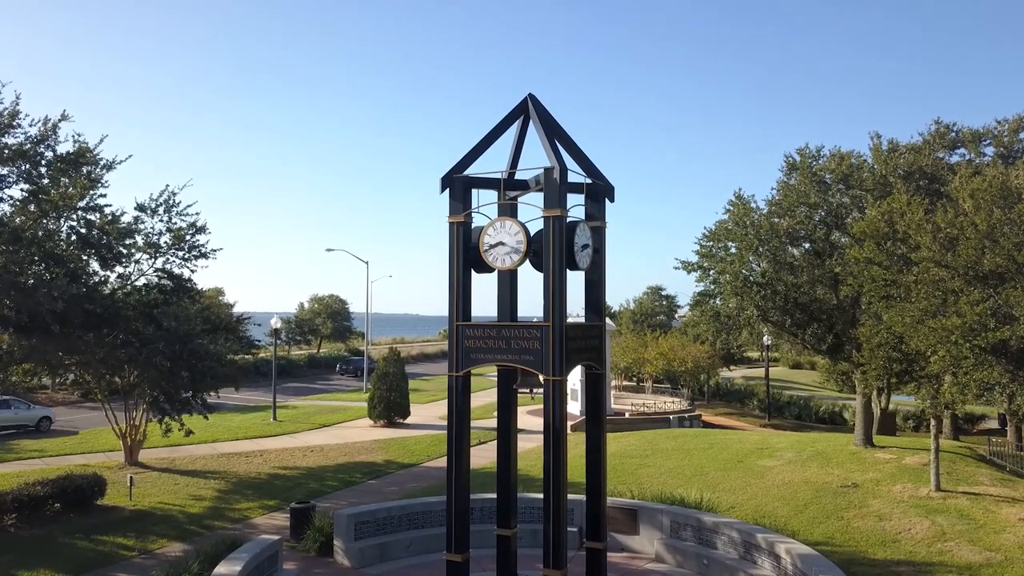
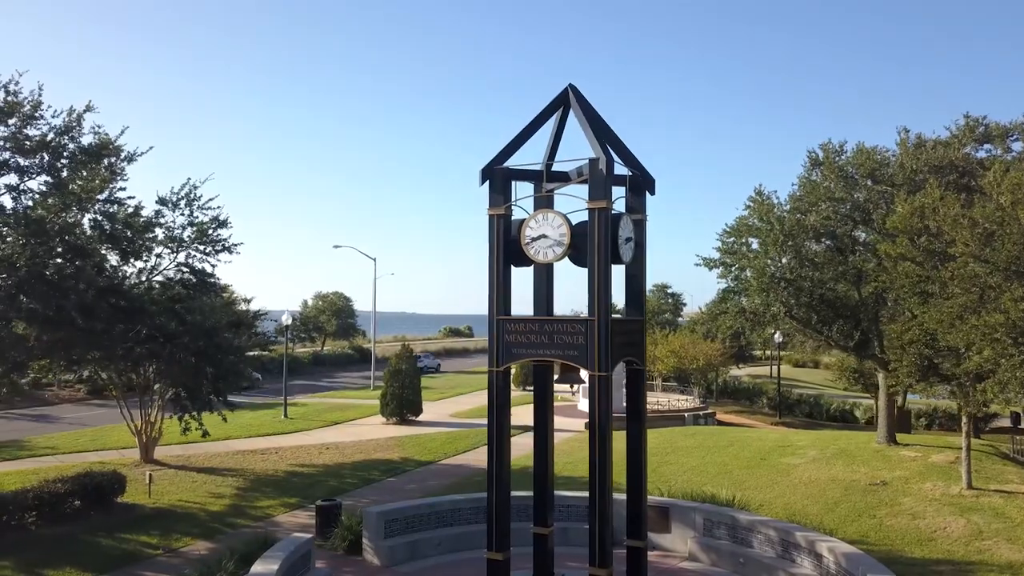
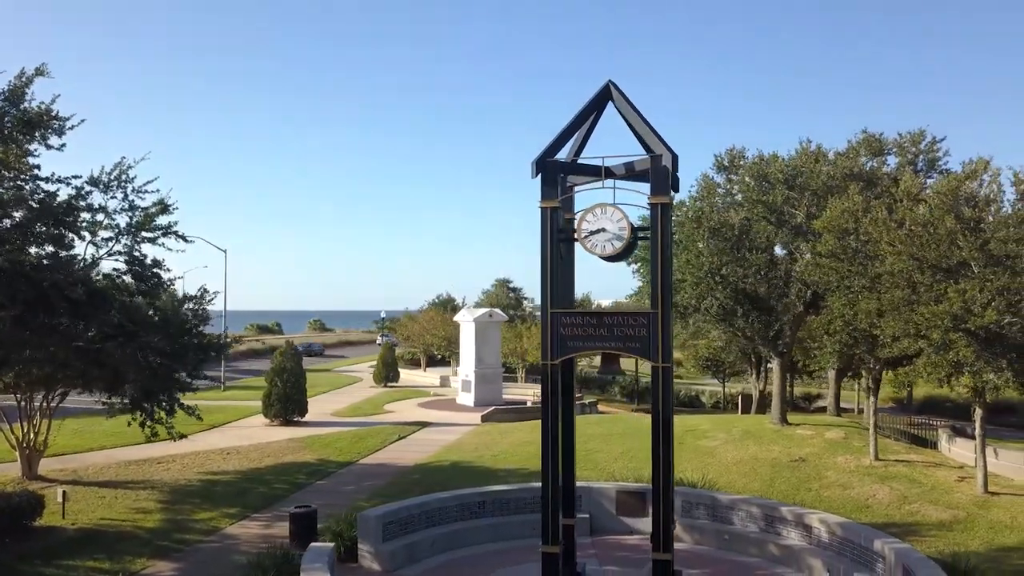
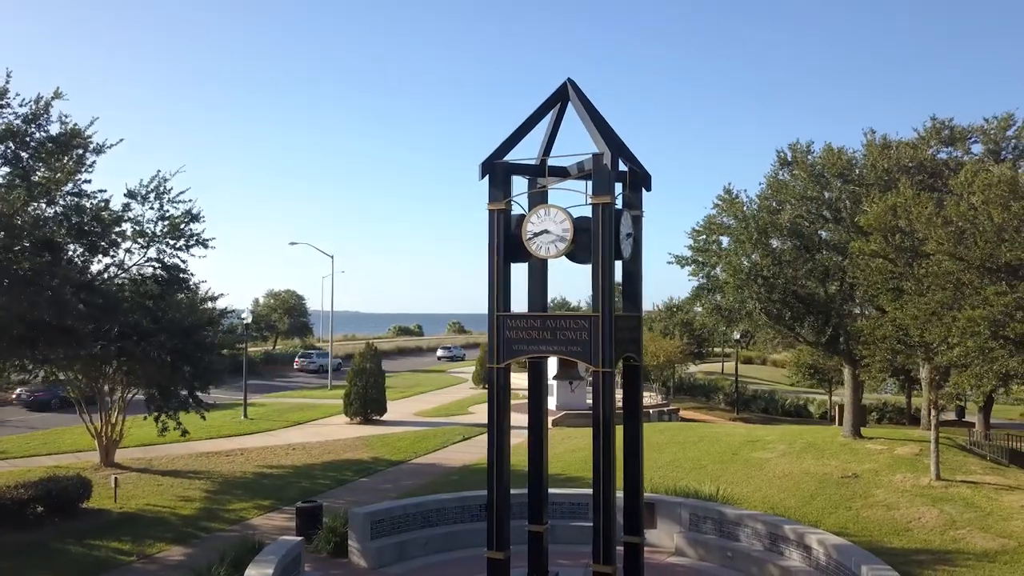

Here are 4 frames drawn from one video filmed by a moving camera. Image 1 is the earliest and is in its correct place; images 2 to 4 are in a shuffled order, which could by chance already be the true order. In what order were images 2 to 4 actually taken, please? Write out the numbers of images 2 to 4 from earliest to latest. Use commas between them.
2, 4, 3
